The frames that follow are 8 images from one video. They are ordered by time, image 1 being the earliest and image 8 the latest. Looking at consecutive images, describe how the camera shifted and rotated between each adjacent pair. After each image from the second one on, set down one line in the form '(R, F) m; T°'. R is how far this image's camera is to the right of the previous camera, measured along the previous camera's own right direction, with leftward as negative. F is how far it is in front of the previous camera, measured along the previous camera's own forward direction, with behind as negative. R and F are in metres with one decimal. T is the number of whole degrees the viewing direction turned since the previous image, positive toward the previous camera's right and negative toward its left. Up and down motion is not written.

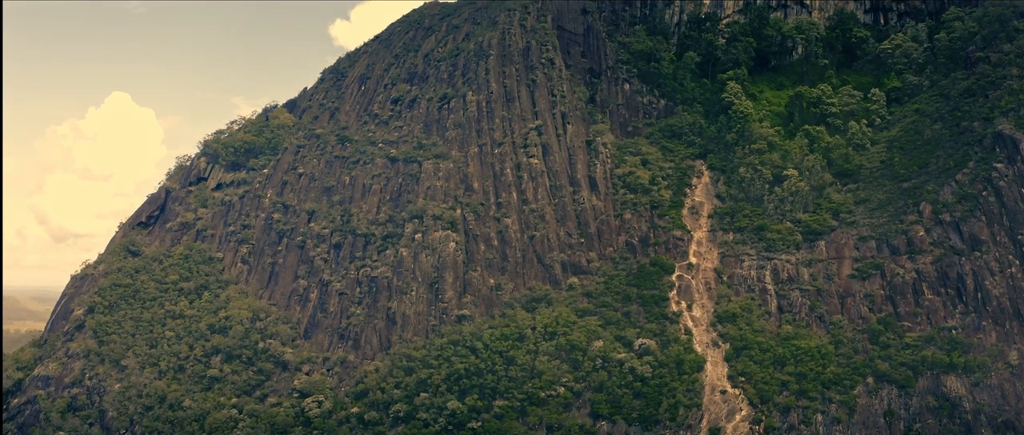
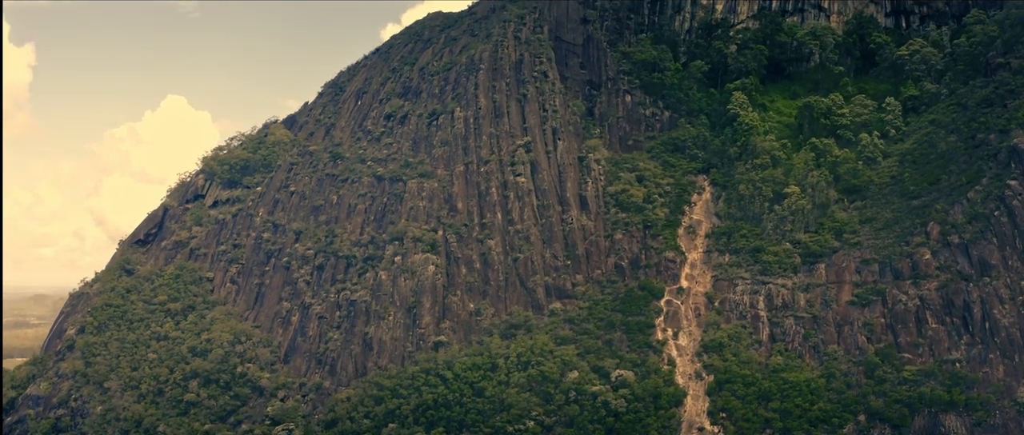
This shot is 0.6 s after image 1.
(+6.8, +2.8) m; -4°
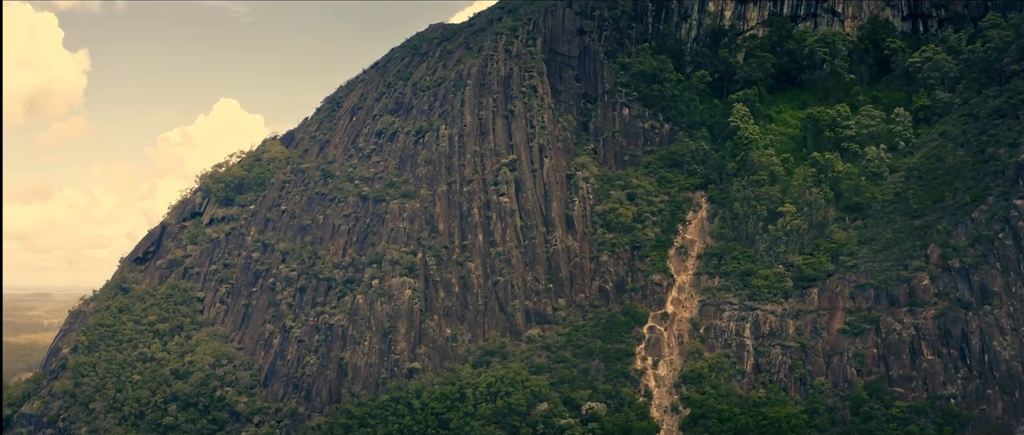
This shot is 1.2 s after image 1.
(+6.6, +2.4) m; -4°
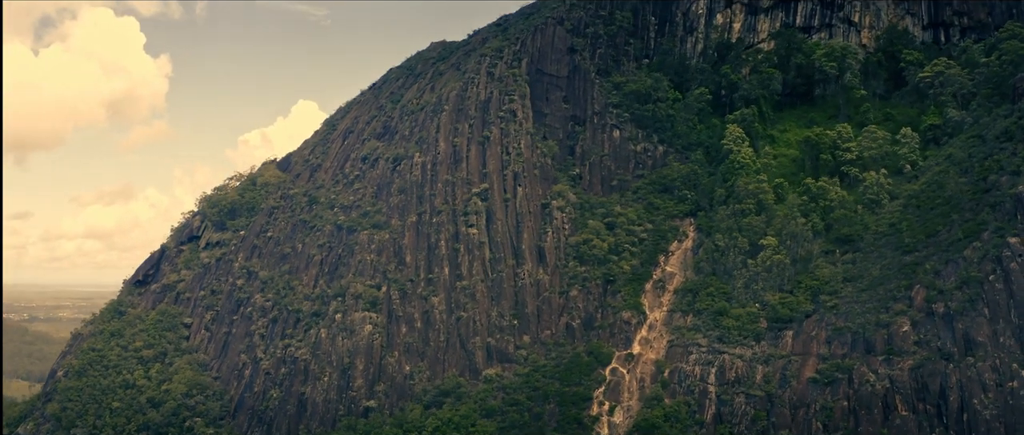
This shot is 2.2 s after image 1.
(+10.0, +3.2) m; -7°
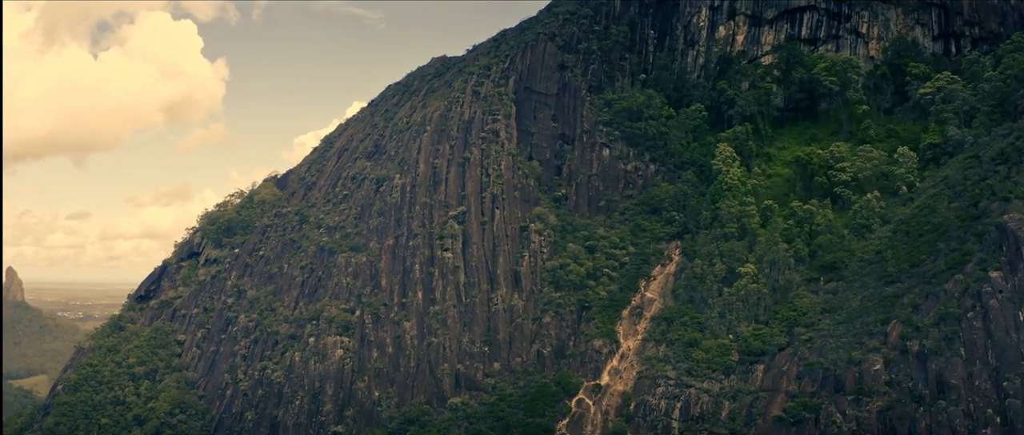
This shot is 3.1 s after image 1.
(+7.1, +1.5) m; -5°
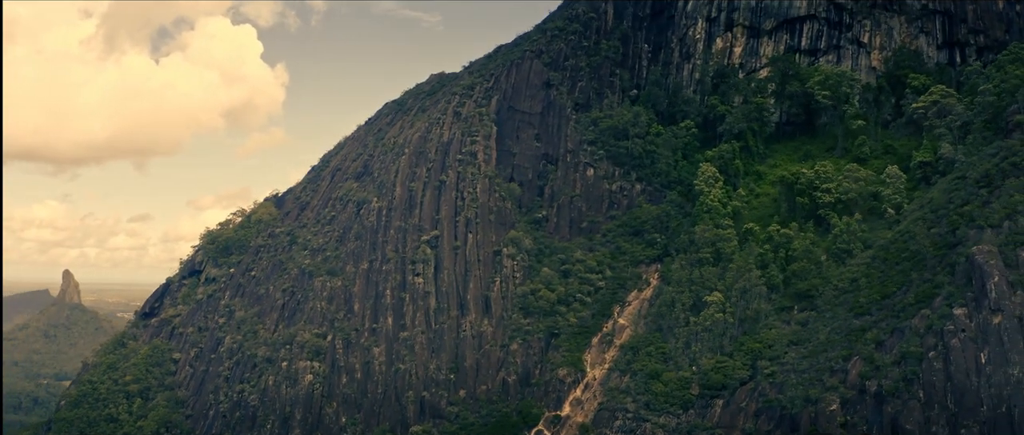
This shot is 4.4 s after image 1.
(+7.9, +1.2) m; -5°
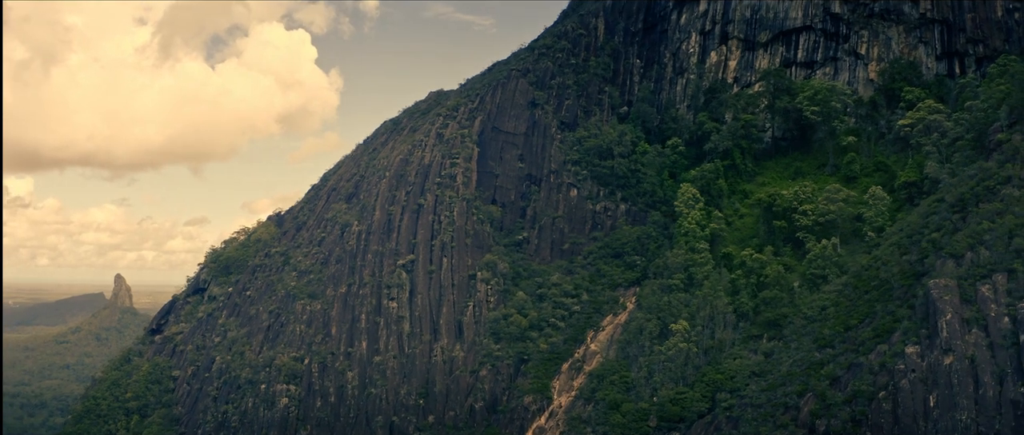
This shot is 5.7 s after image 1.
(+7.4, +0.6) m; -5°
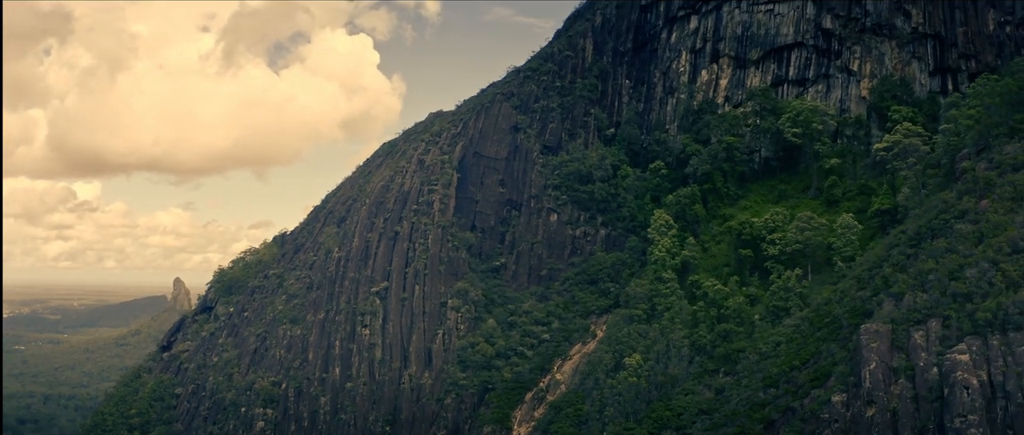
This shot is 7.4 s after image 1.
(+8.6, +0.3) m; -5°
